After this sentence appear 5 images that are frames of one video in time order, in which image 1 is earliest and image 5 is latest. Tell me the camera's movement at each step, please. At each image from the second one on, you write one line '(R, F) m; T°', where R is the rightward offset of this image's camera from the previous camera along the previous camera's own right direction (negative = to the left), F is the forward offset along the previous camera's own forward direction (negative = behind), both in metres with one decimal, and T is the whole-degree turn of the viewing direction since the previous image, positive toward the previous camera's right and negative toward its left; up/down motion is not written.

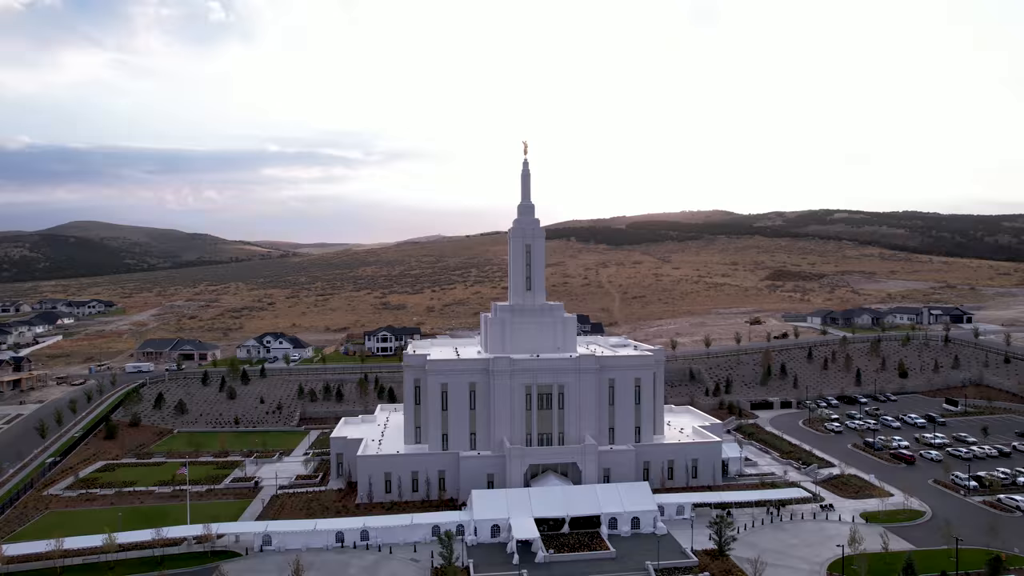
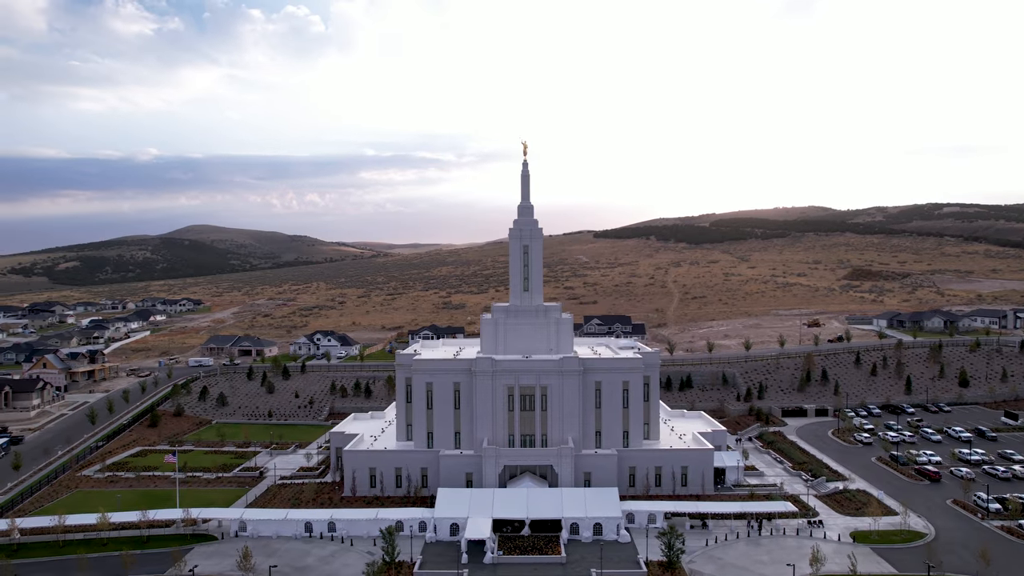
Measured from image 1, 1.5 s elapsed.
(+7.3, +0.3) m; -8°
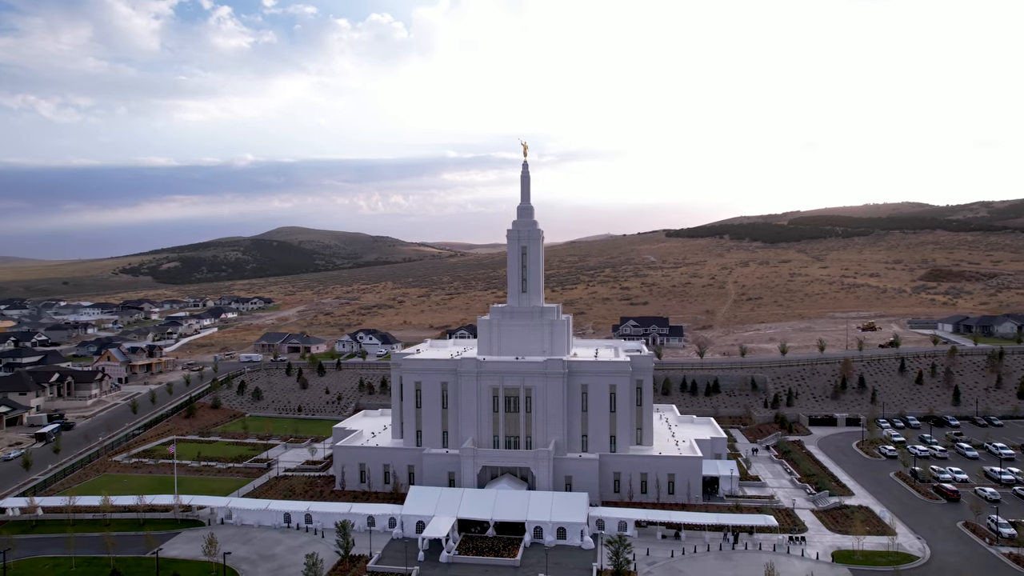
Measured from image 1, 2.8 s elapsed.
(+6.4, +0.3) m; -7°
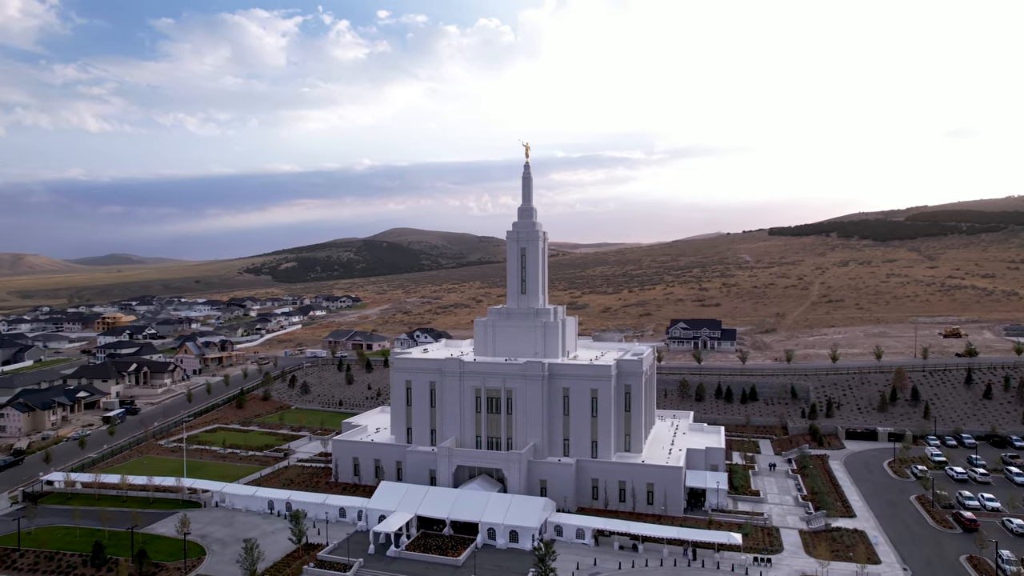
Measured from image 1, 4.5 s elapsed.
(+8.4, +0.7) m; -10°
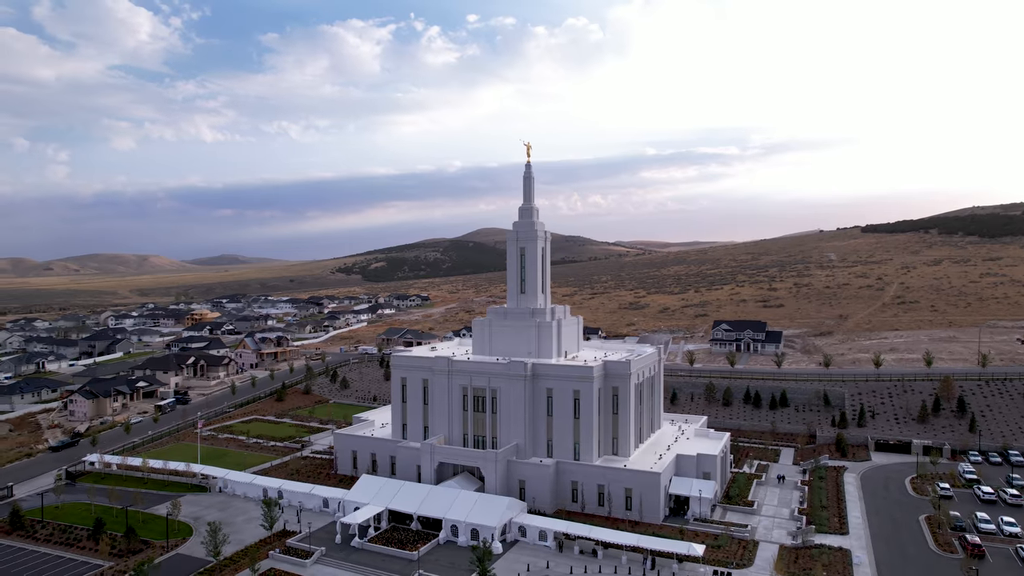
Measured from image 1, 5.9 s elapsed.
(+7.0, +0.5) m; -8°
